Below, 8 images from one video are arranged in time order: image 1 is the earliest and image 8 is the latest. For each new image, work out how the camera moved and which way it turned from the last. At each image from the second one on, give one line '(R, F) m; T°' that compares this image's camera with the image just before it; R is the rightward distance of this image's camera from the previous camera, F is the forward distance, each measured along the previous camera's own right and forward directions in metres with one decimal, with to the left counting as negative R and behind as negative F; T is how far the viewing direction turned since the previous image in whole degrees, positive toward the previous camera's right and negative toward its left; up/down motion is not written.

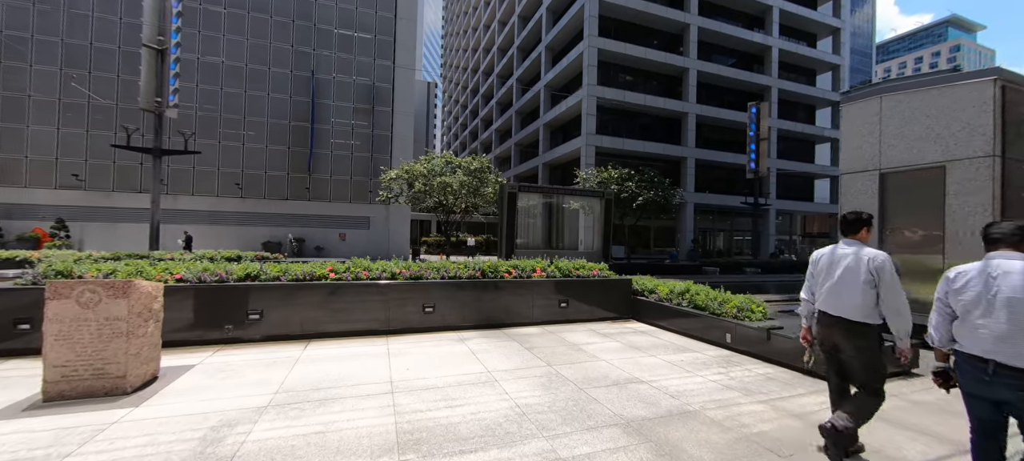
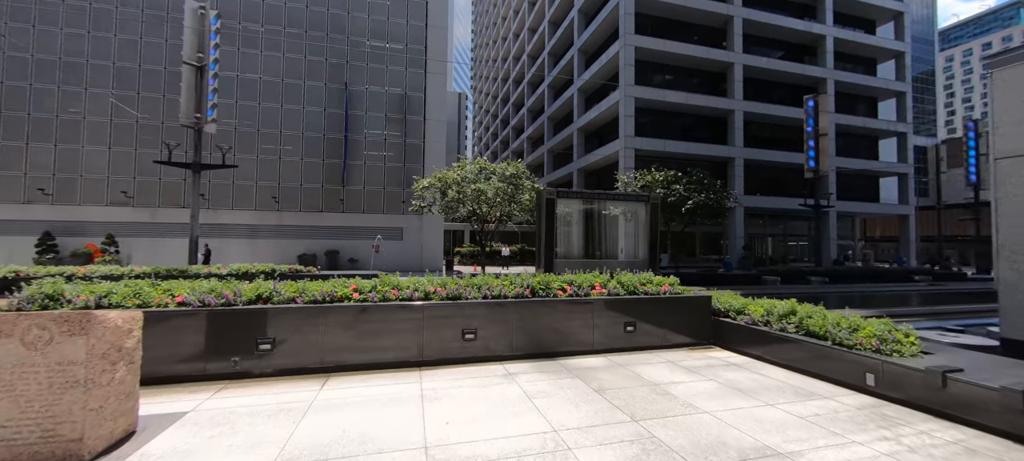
(-0.4, +1.2) m; -5°
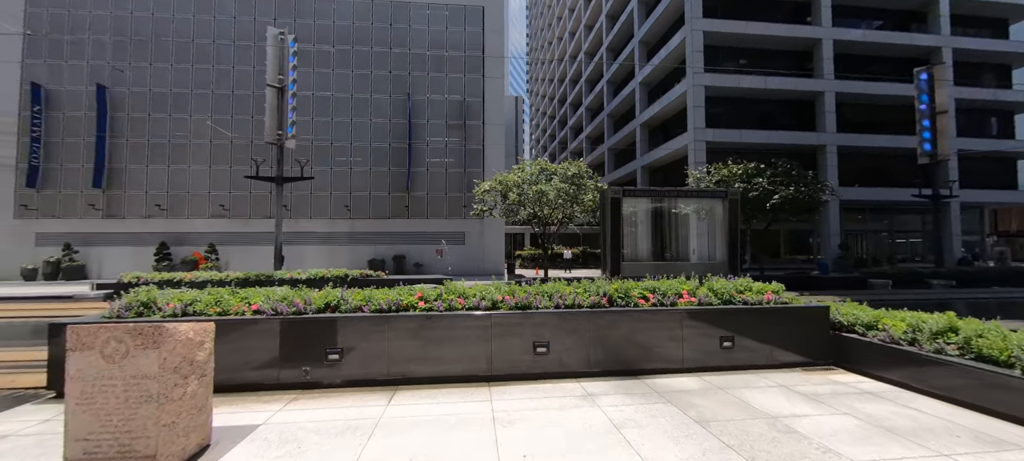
(-0.2, +0.5) m; -9°
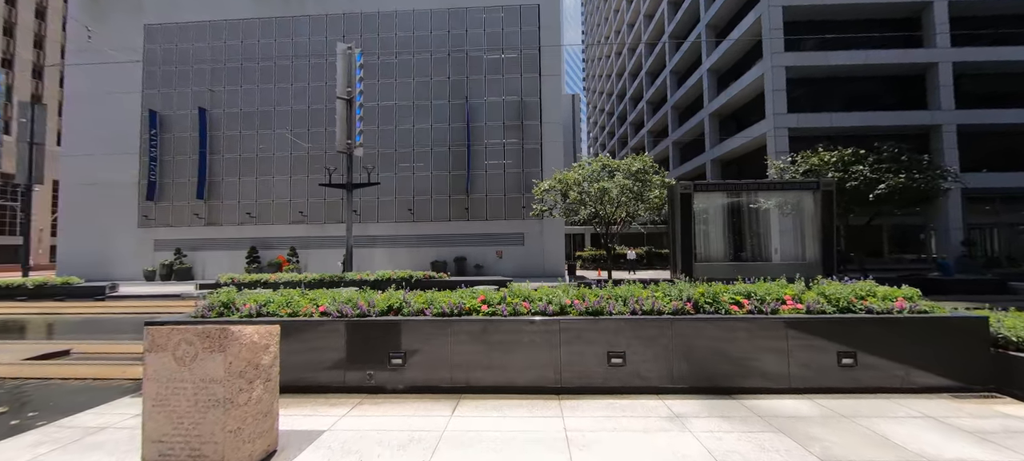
(-0.1, +0.4) m; -9°
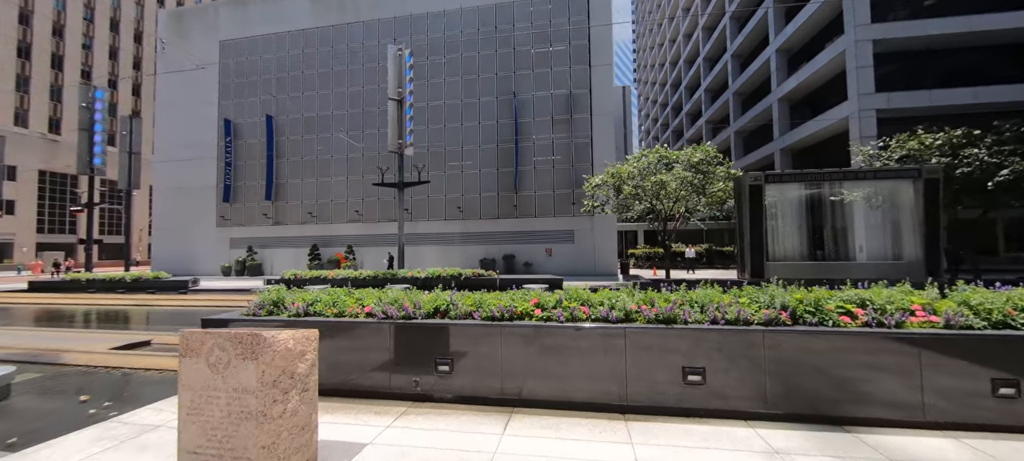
(-0.1, +0.5) m; -7°
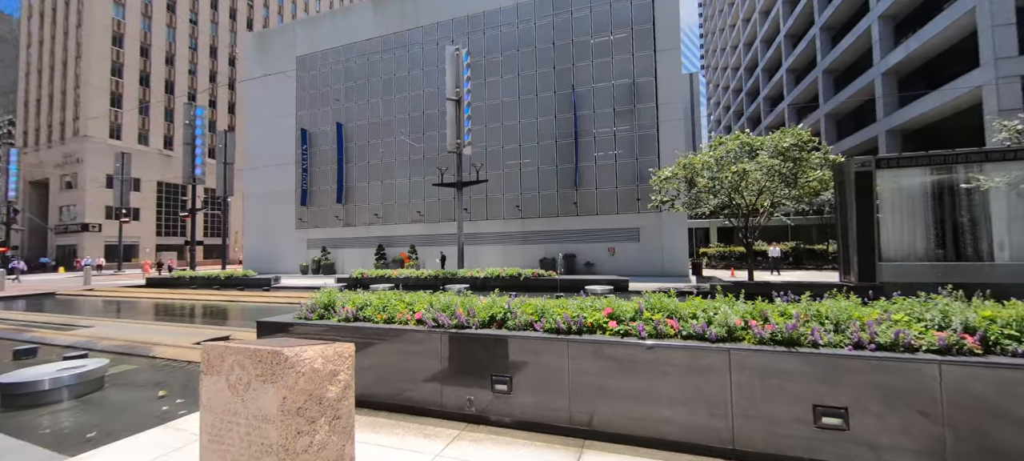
(-0.1, +0.6) m; -9°
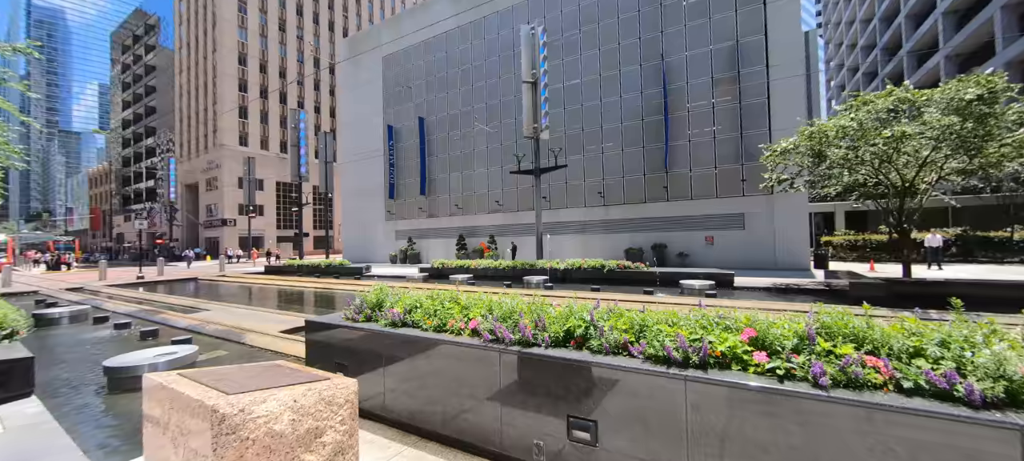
(0.0, +1.0) m; -13°
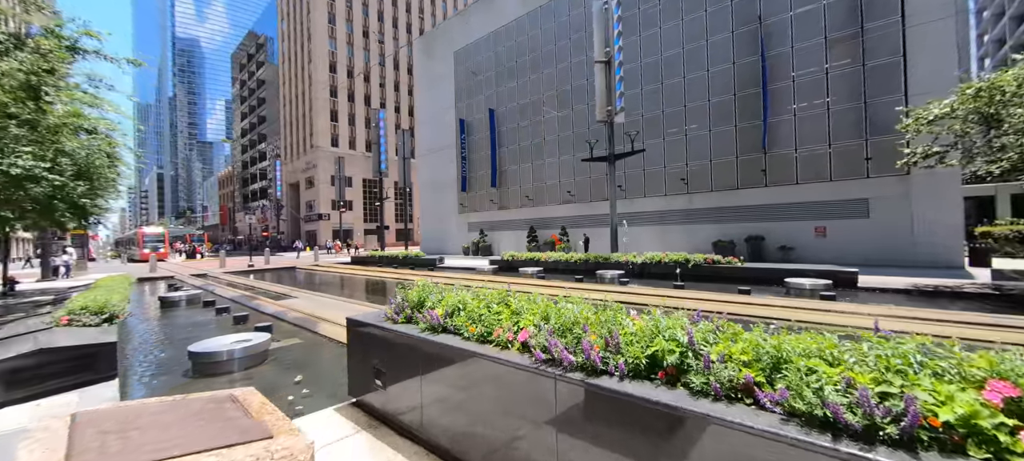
(+0.1, +0.7) m; -11°
